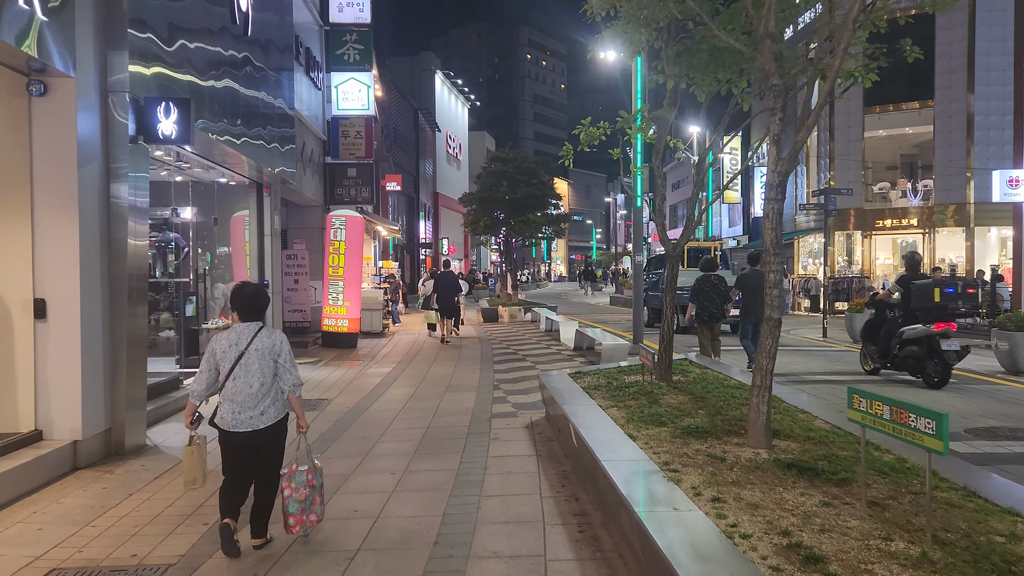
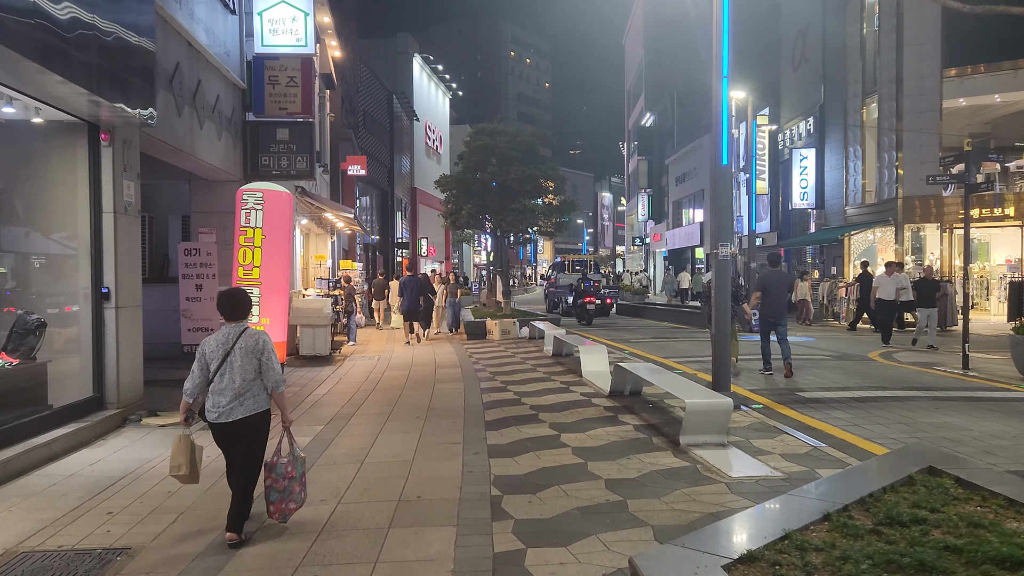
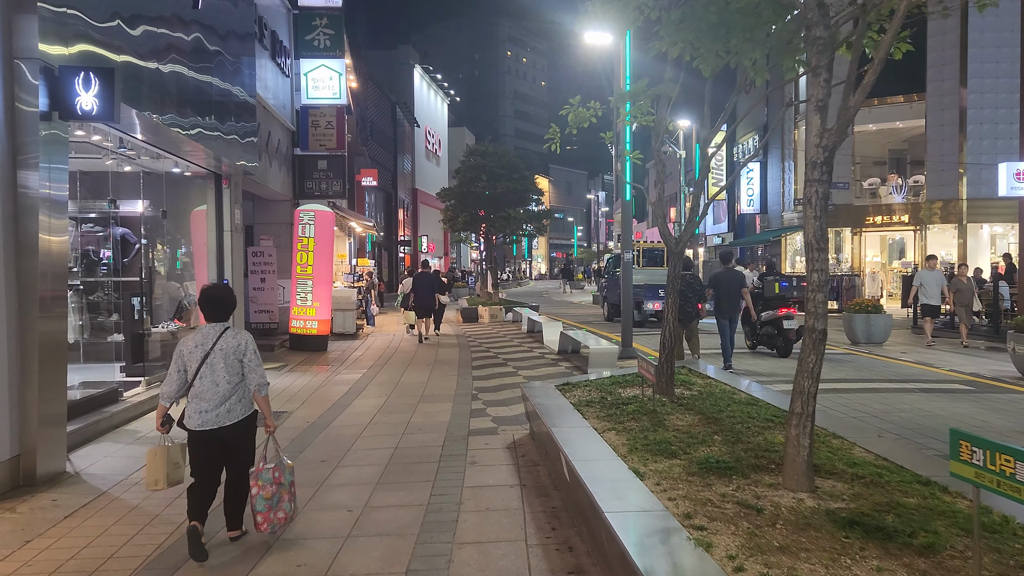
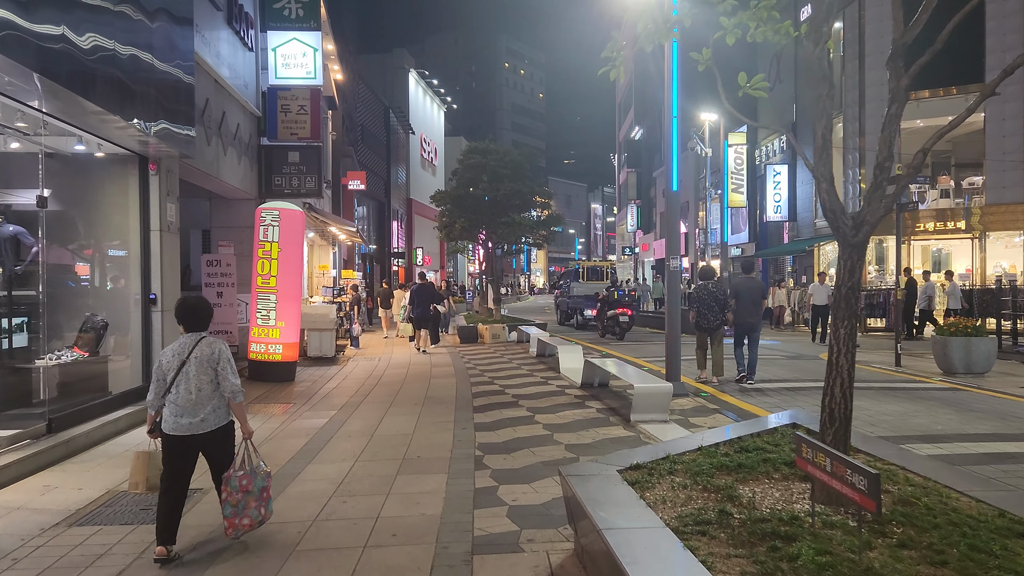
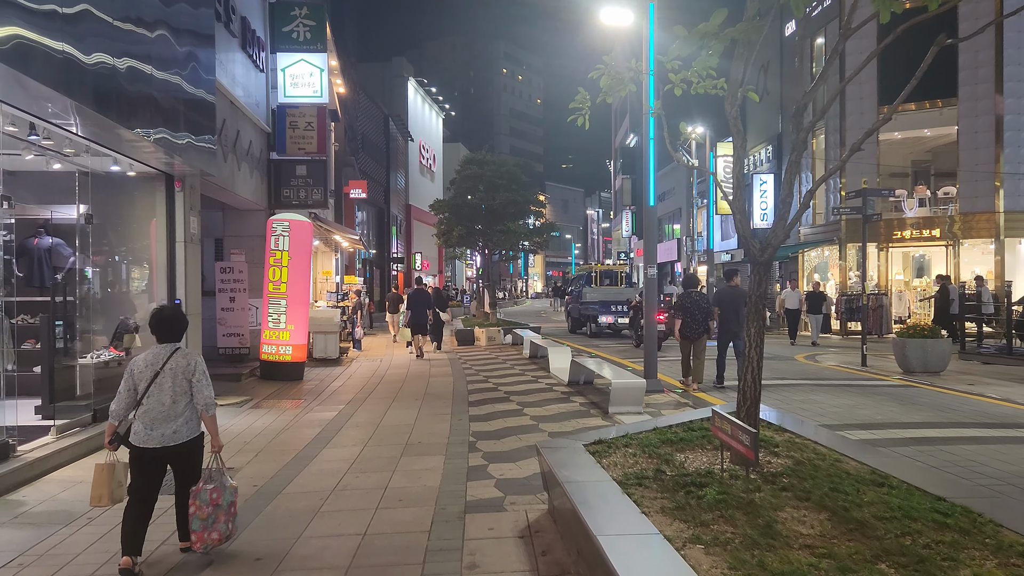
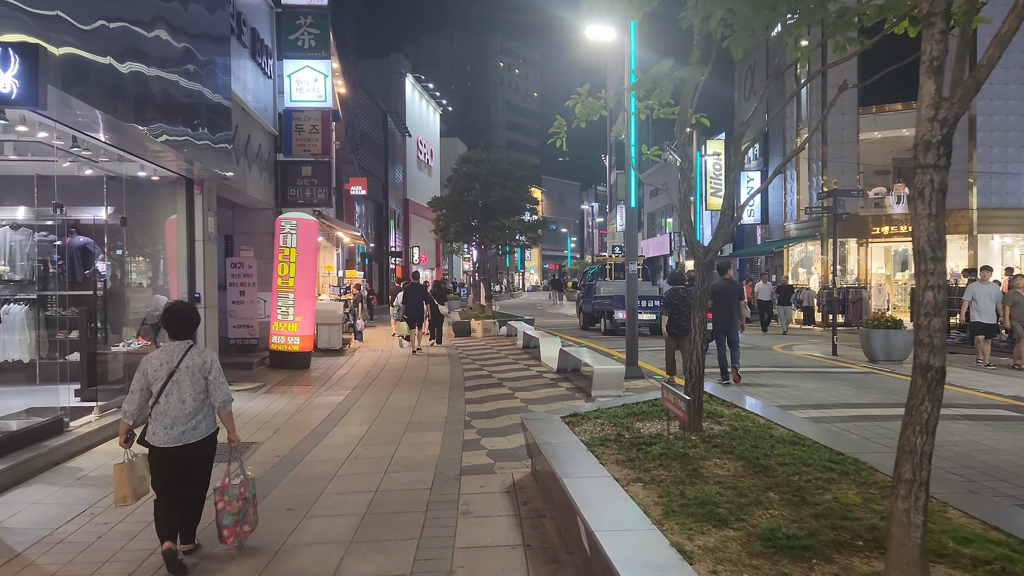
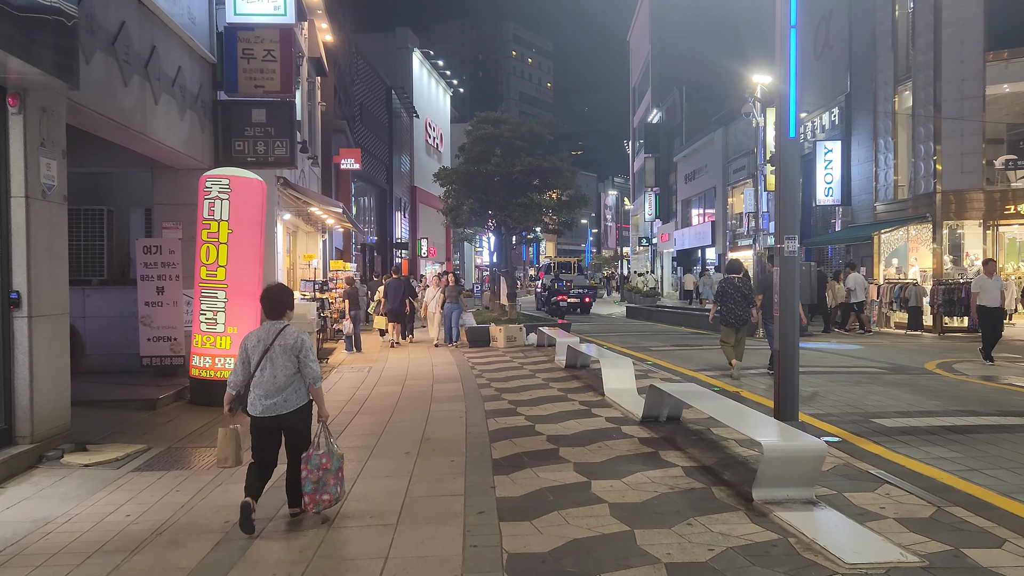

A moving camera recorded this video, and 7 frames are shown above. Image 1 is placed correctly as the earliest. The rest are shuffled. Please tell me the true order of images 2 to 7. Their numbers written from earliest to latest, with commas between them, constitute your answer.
3, 6, 5, 4, 2, 7
